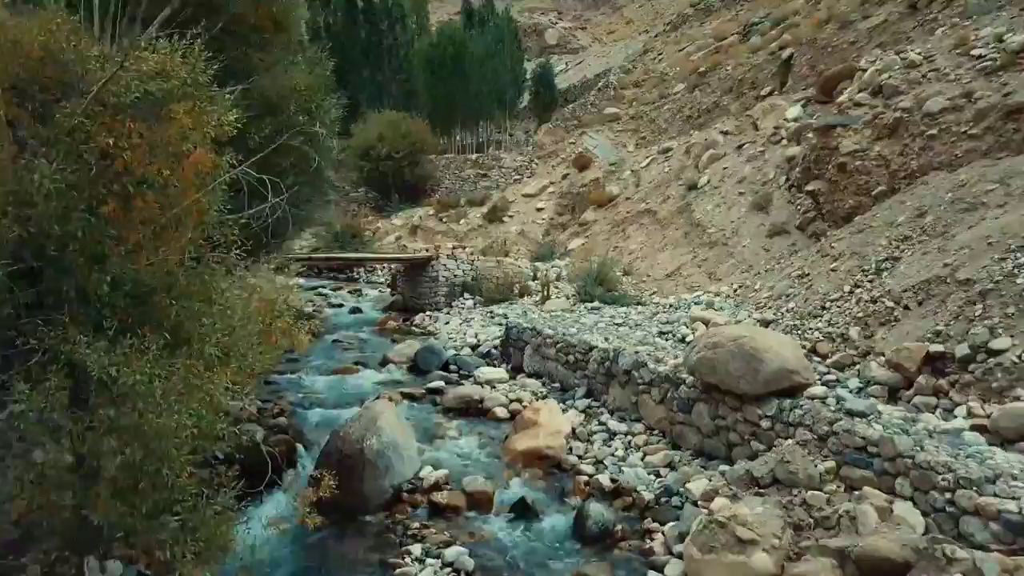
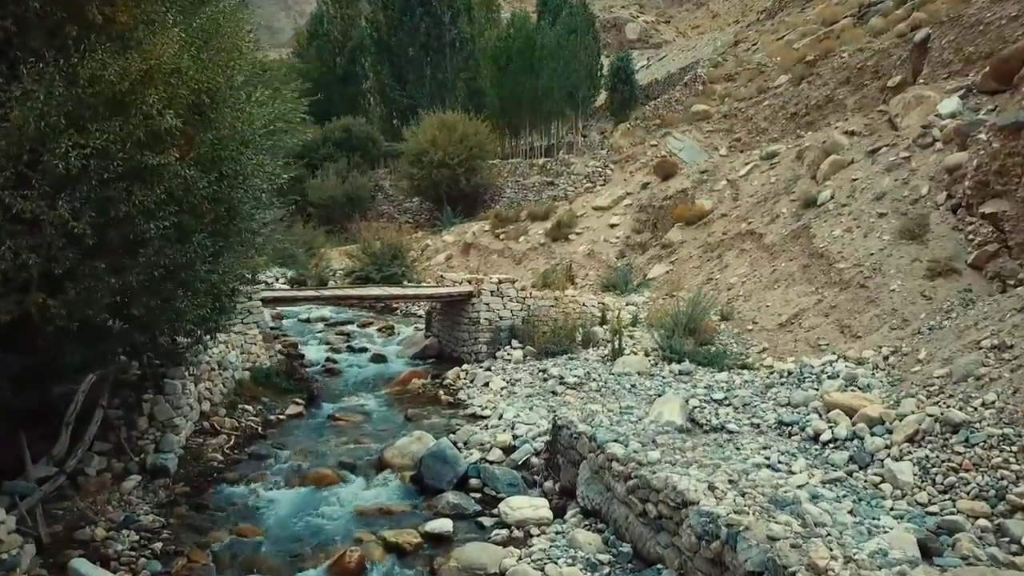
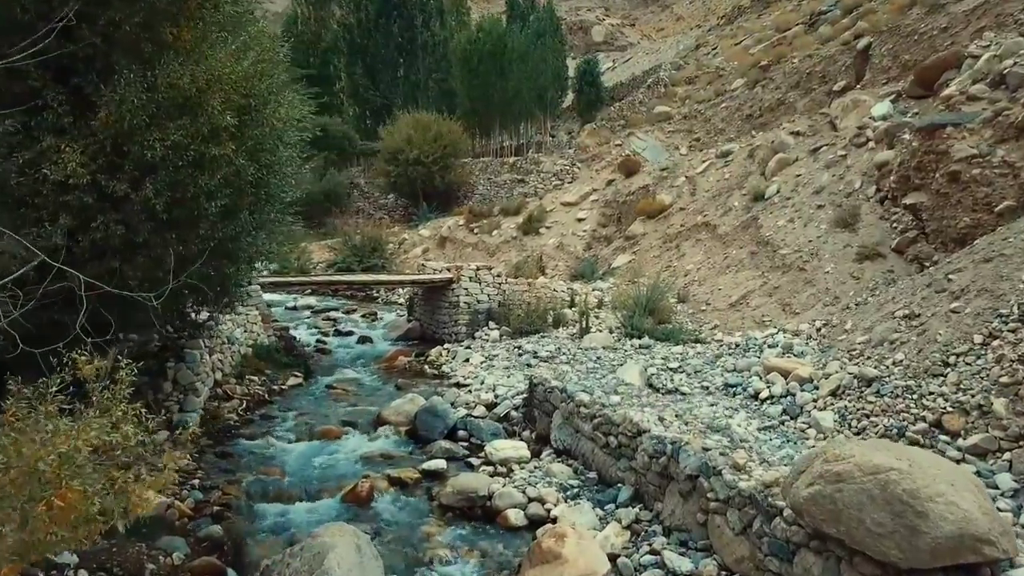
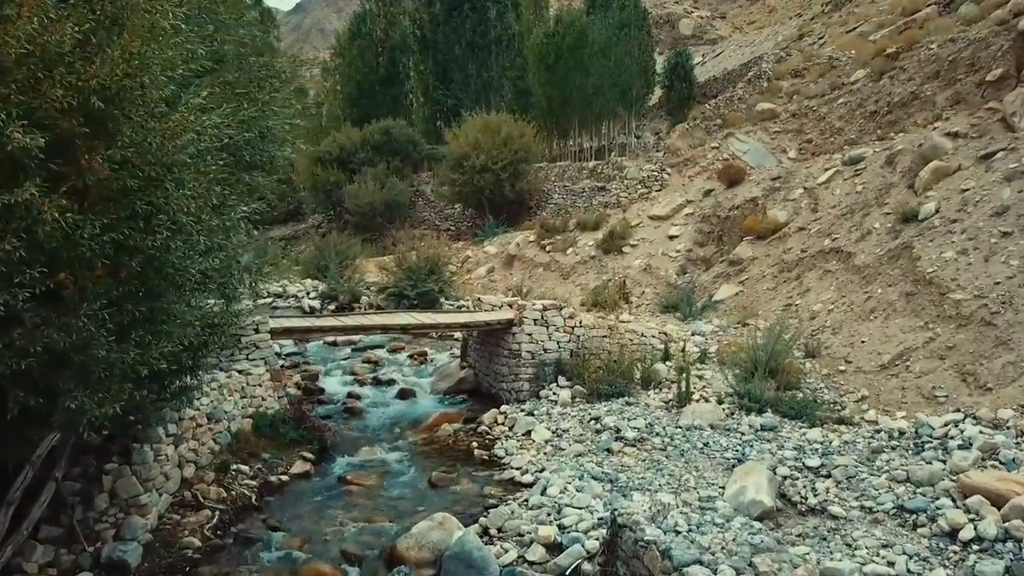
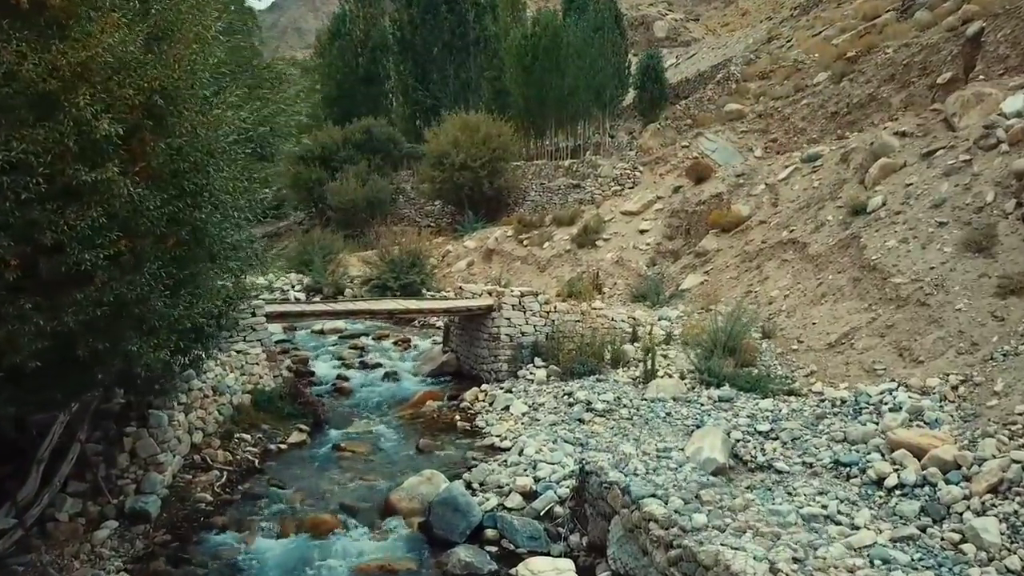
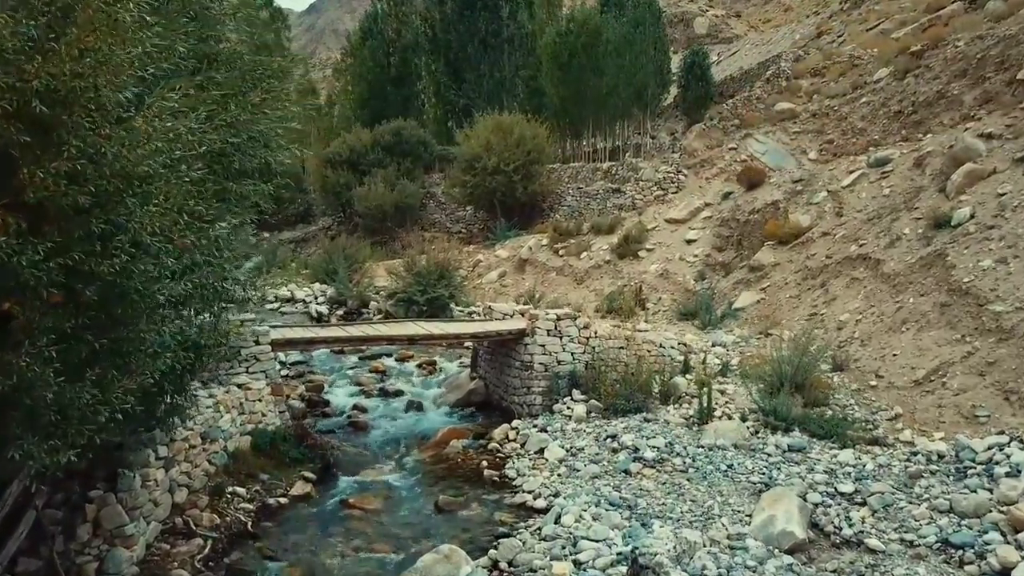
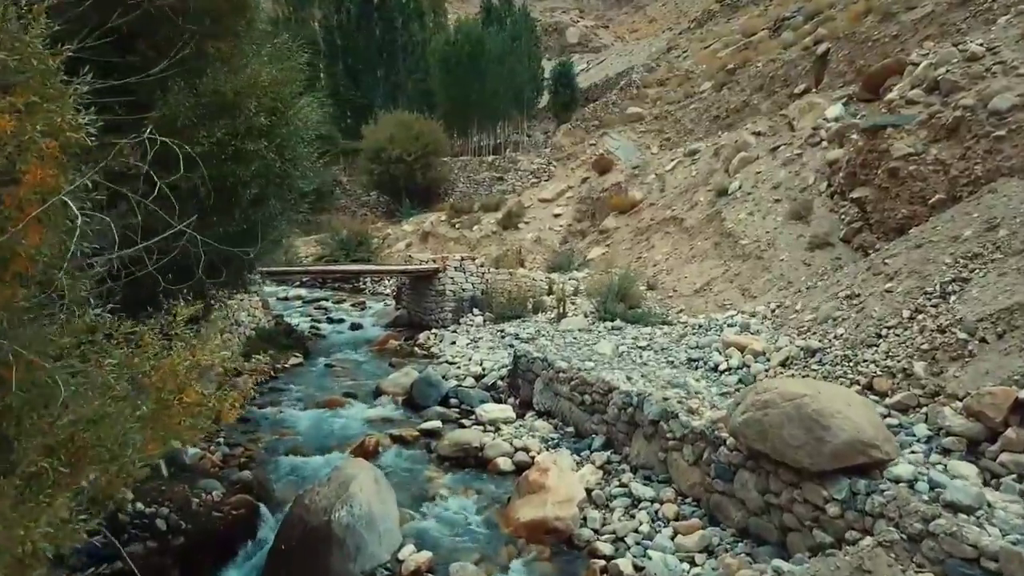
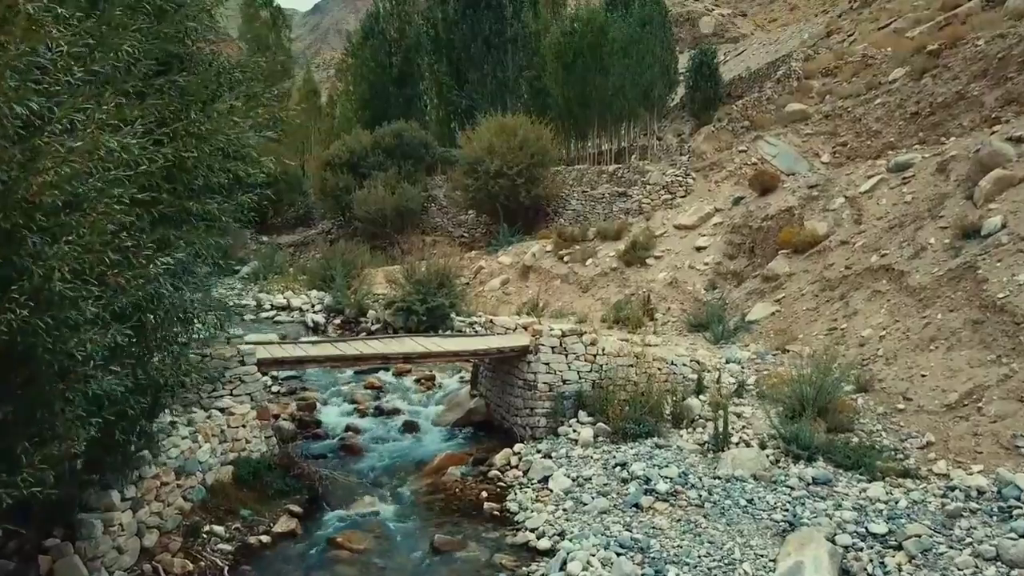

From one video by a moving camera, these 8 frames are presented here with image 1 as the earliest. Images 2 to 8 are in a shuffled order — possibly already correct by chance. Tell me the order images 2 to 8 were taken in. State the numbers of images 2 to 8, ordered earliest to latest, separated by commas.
7, 3, 2, 5, 4, 6, 8
